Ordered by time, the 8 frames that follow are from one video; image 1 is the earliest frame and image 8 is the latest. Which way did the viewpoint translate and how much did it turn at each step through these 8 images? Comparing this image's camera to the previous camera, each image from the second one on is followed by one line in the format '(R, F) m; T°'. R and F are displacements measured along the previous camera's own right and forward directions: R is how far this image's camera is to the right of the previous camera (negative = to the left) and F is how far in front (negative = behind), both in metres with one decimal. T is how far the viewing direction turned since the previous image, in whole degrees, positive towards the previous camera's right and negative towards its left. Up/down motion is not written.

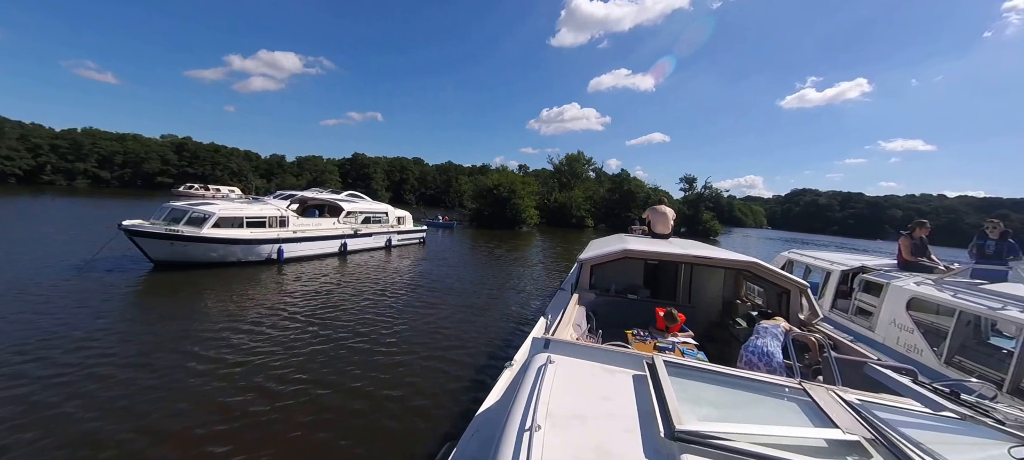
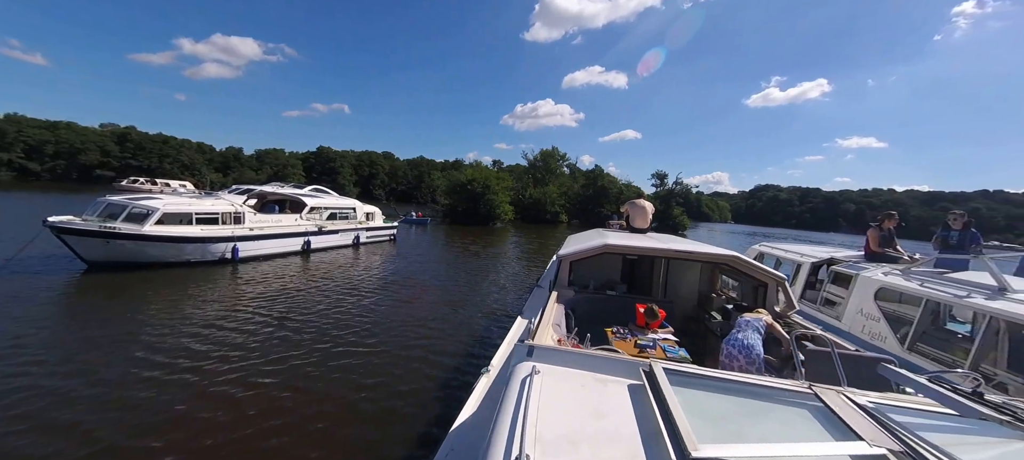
(0.0, +0.3) m; +4°
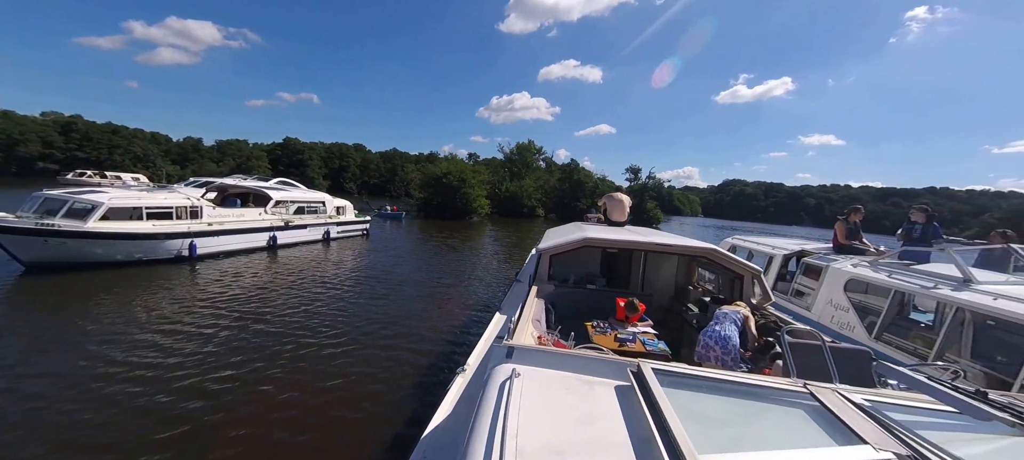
(0.0, +0.2) m; +4°
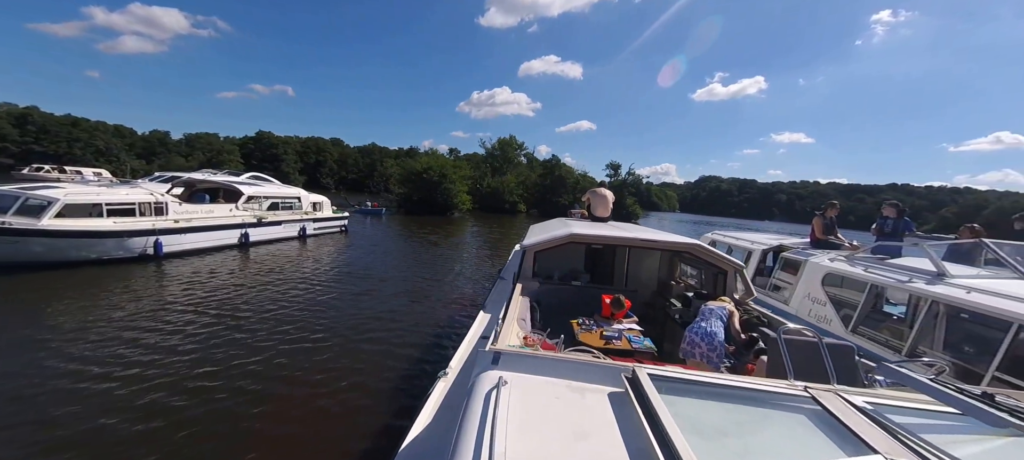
(0.0, +0.2) m; +3°
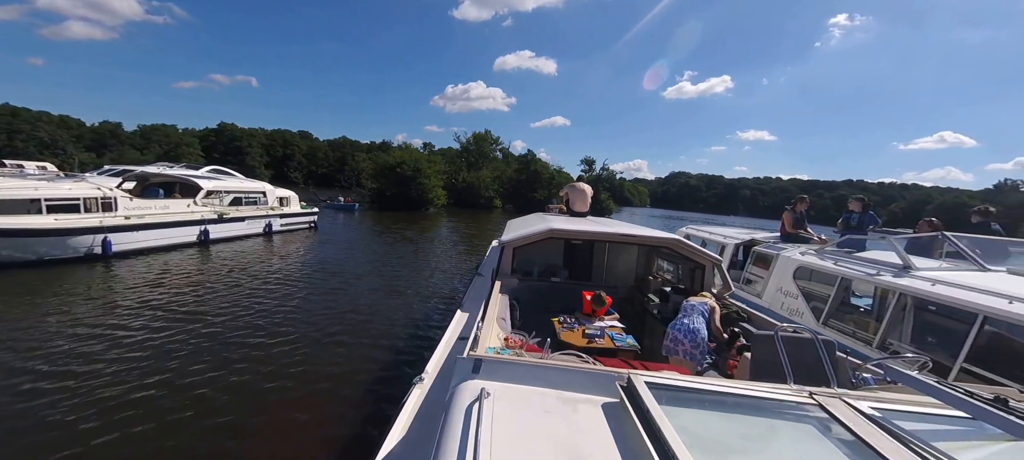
(0.0, +0.2) m; +4°
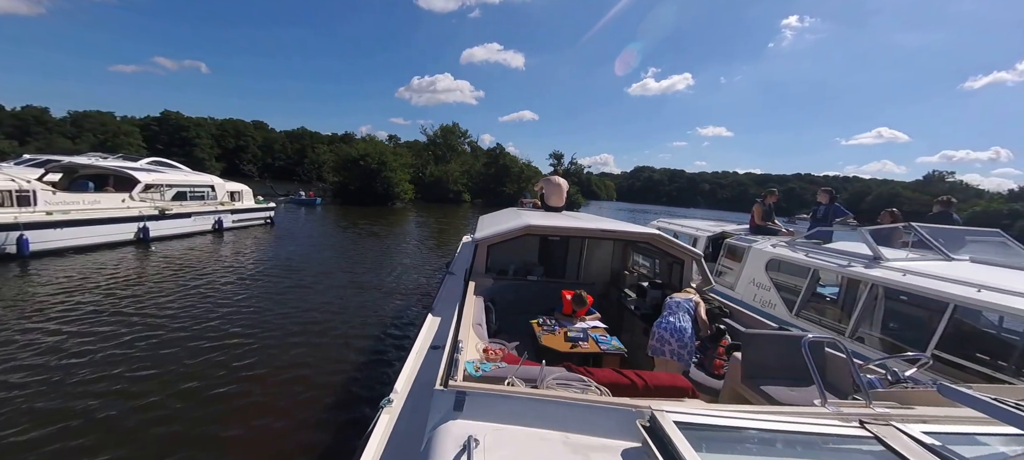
(-0.1, +0.4) m; +5°
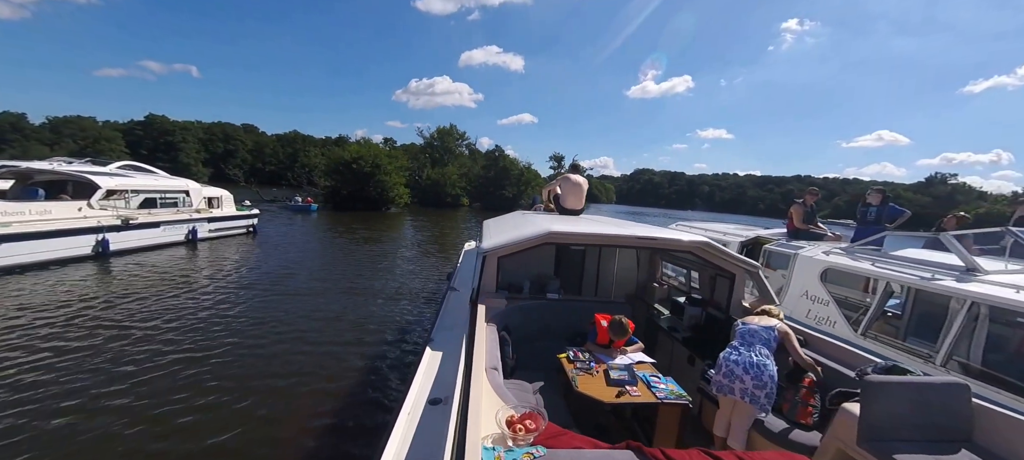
(-0.2, +0.9) m; 0°
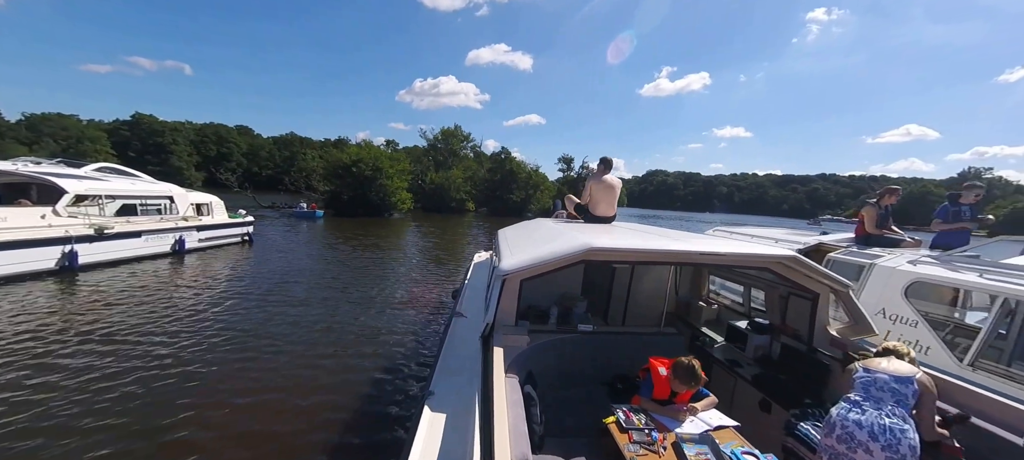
(-0.1, +0.9) m; -2°
